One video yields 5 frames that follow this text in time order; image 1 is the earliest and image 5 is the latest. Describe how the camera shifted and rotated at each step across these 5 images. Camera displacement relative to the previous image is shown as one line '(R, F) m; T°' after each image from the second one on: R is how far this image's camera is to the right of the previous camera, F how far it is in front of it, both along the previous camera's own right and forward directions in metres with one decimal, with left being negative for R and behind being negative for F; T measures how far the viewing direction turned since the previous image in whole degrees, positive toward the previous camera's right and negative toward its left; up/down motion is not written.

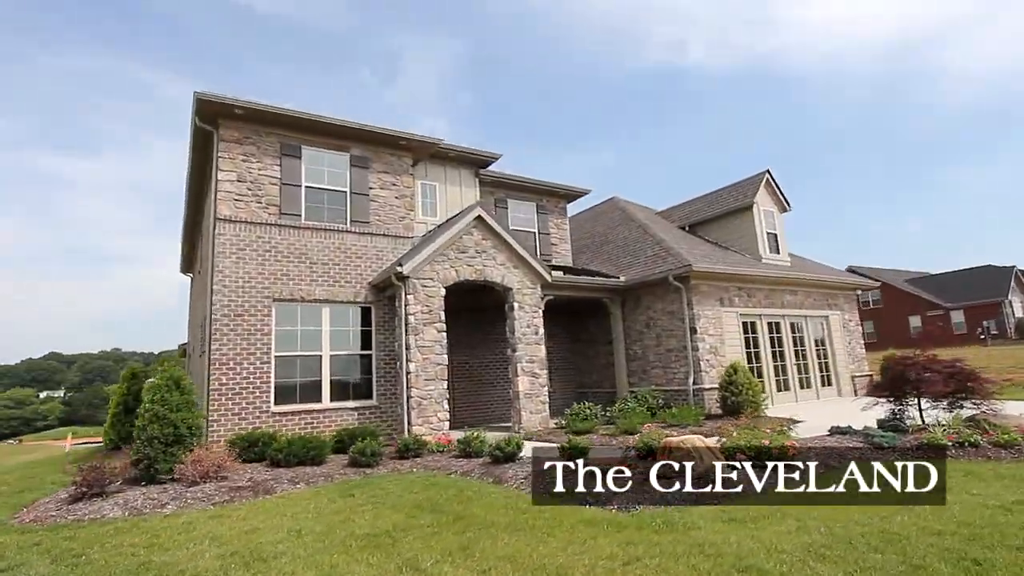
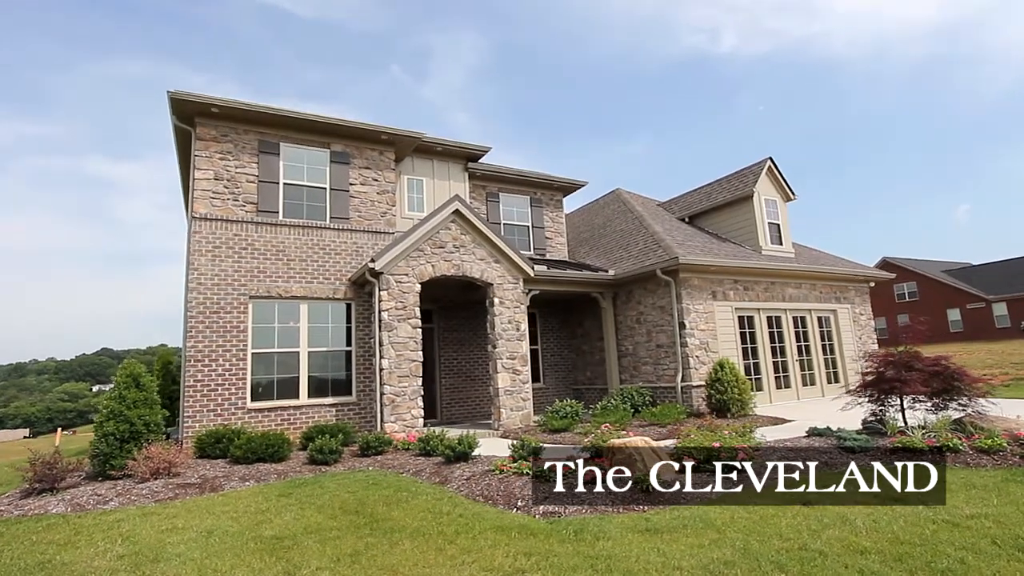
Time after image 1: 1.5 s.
(+1.1, +0.3) m; -4°
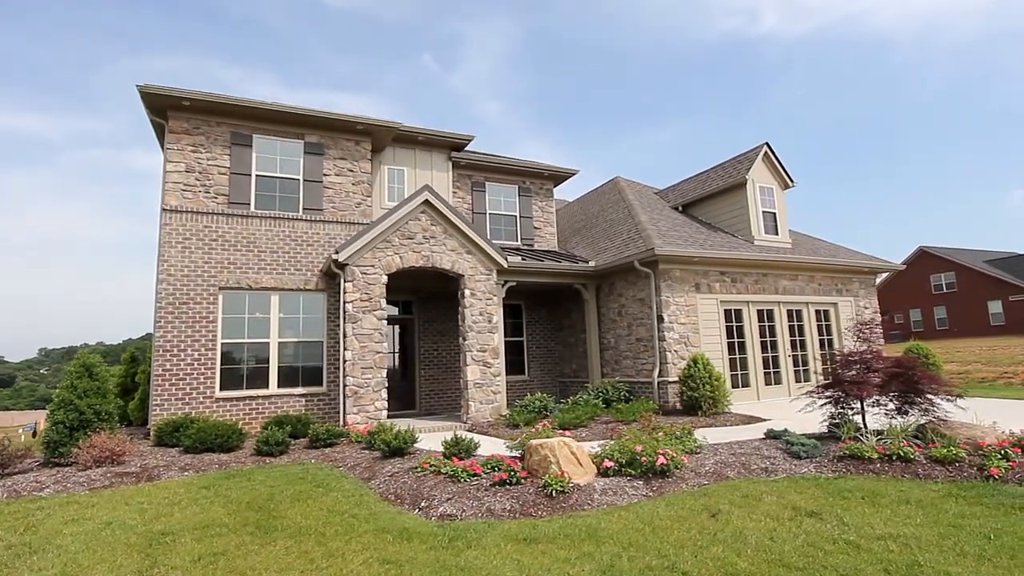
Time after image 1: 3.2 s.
(+1.3, +0.3) m; -4°
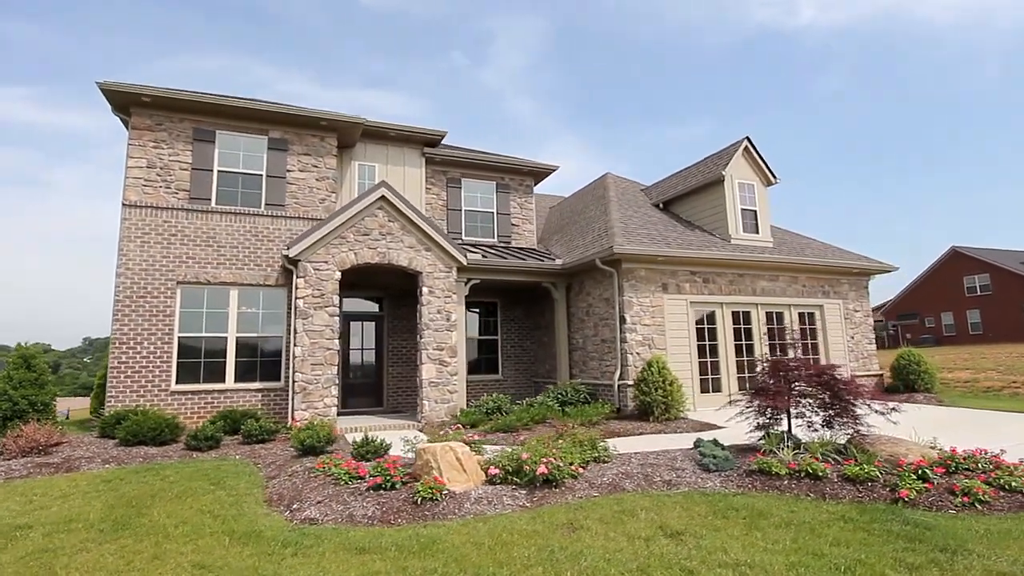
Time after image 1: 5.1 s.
(+1.5, +0.3) m; -3°
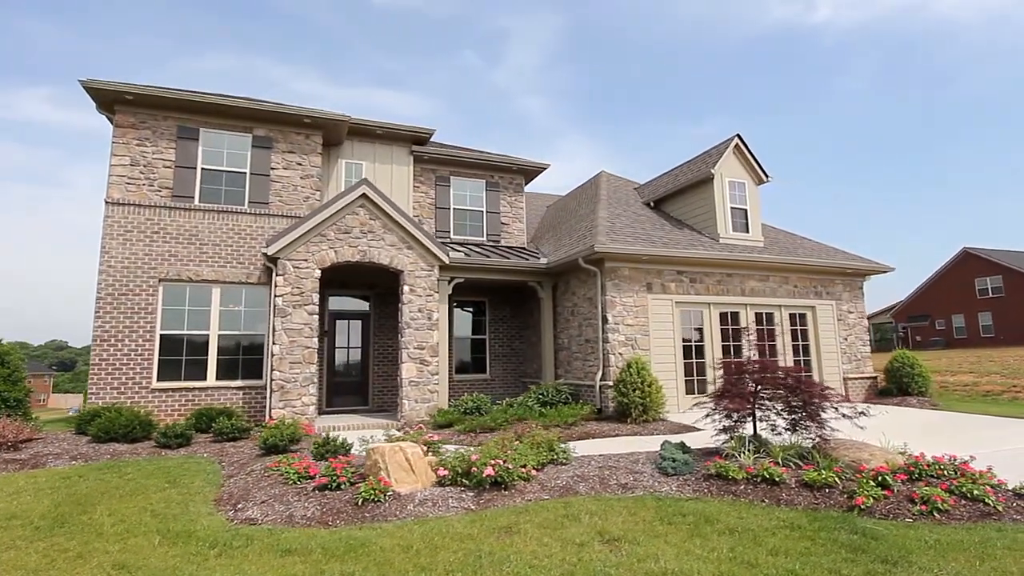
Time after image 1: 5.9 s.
(+0.6, +0.1) m; -1°
